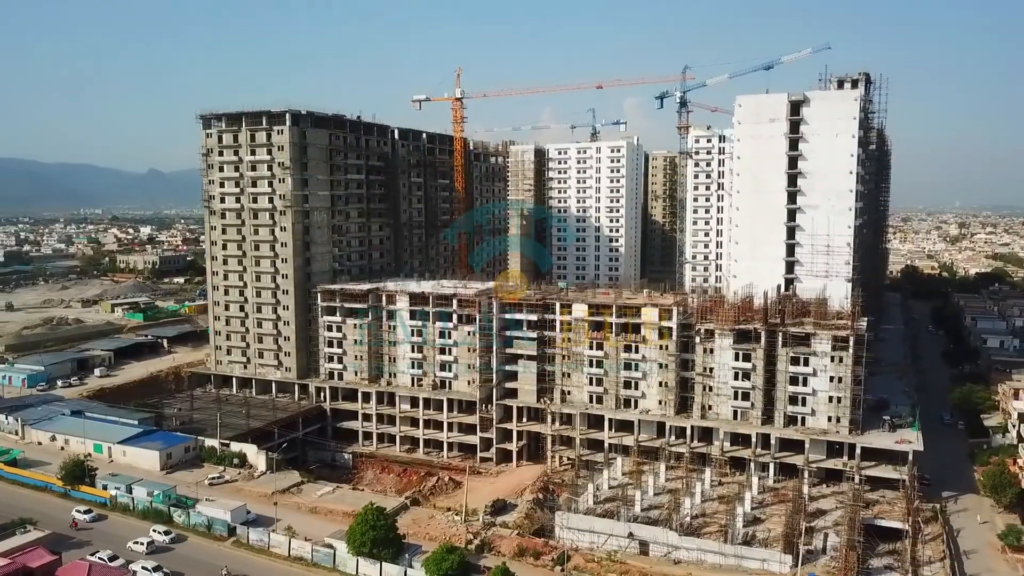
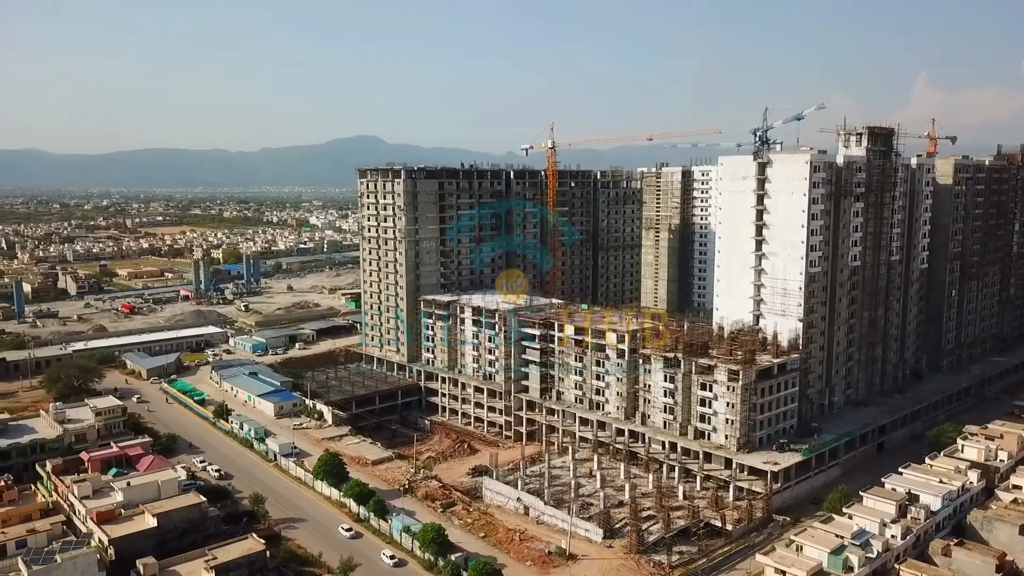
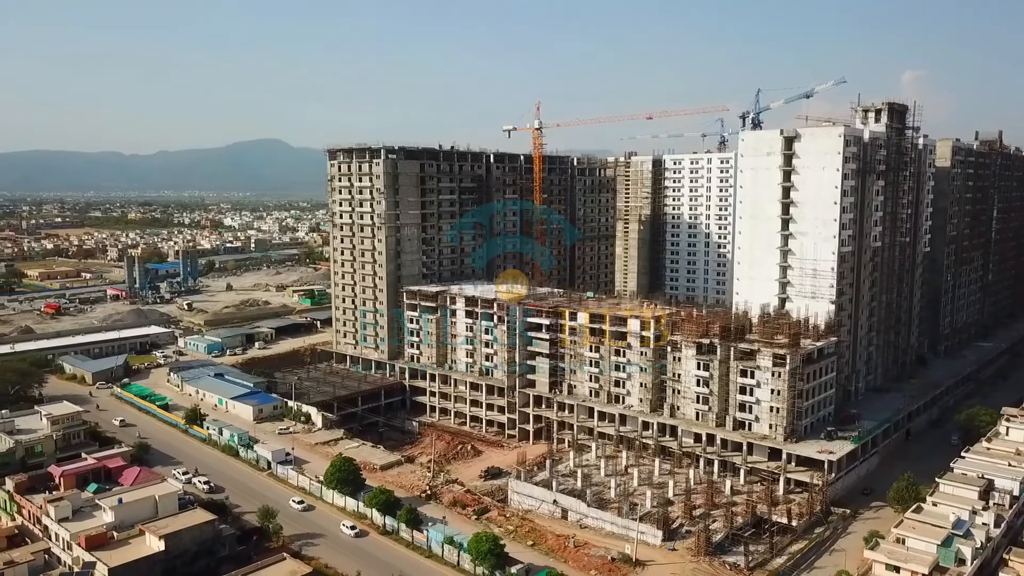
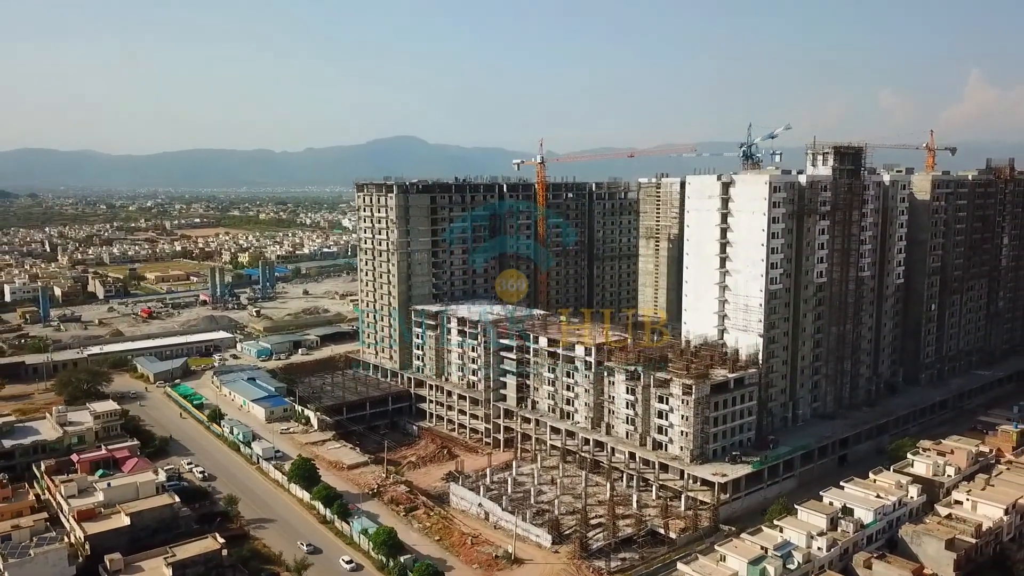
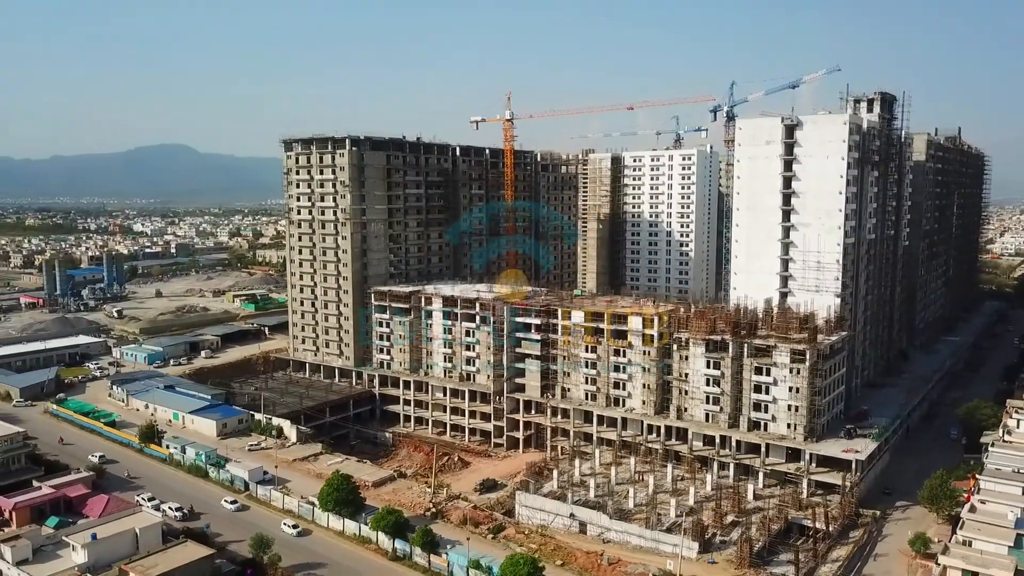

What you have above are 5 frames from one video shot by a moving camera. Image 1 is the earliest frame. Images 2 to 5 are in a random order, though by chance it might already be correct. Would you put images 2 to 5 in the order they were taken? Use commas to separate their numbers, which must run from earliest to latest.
5, 3, 2, 4
